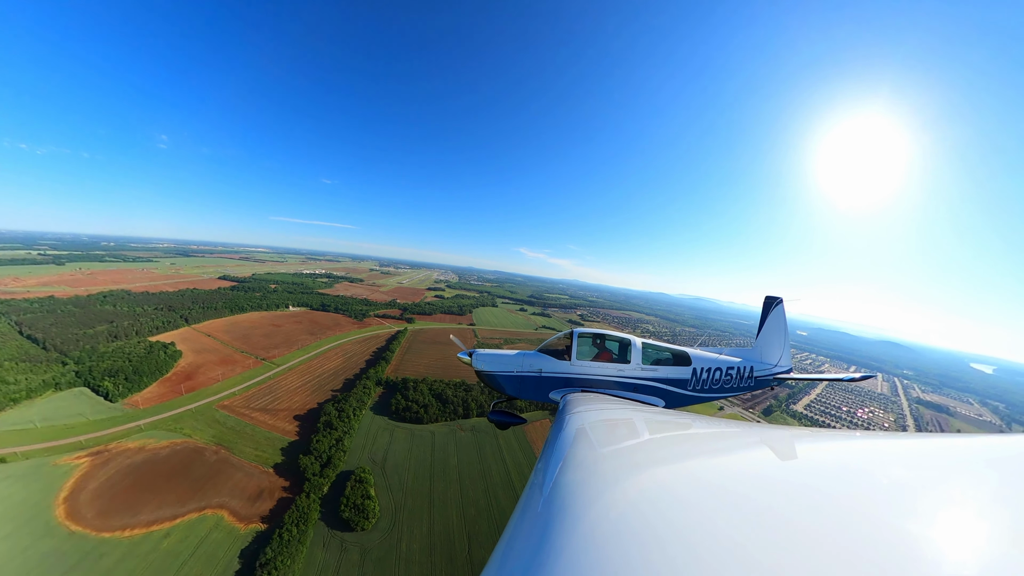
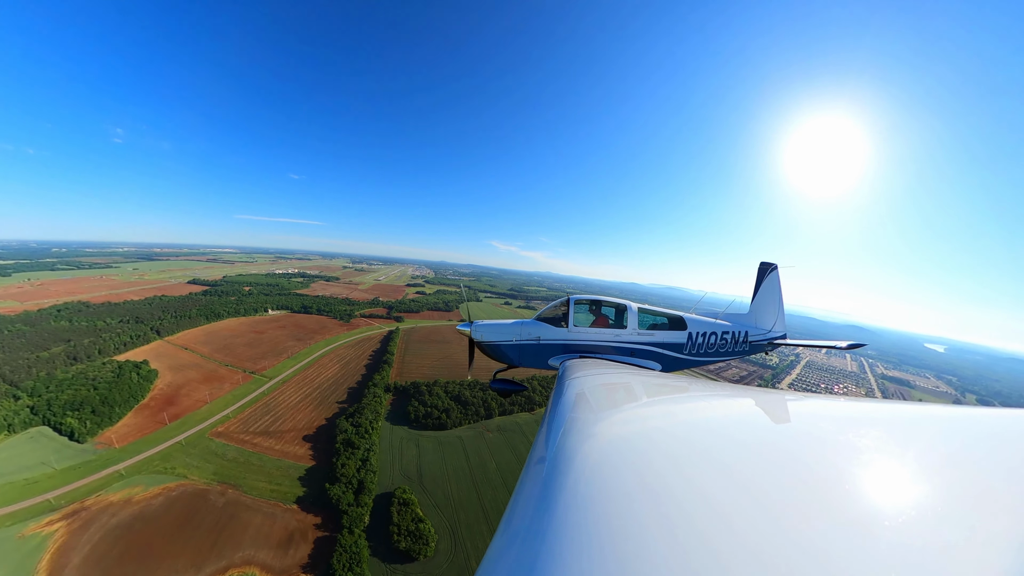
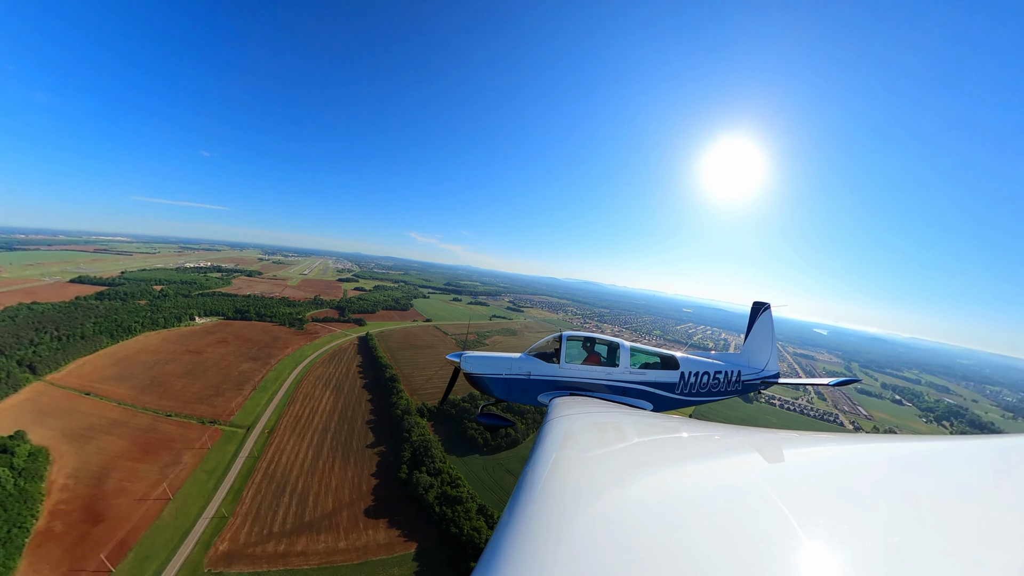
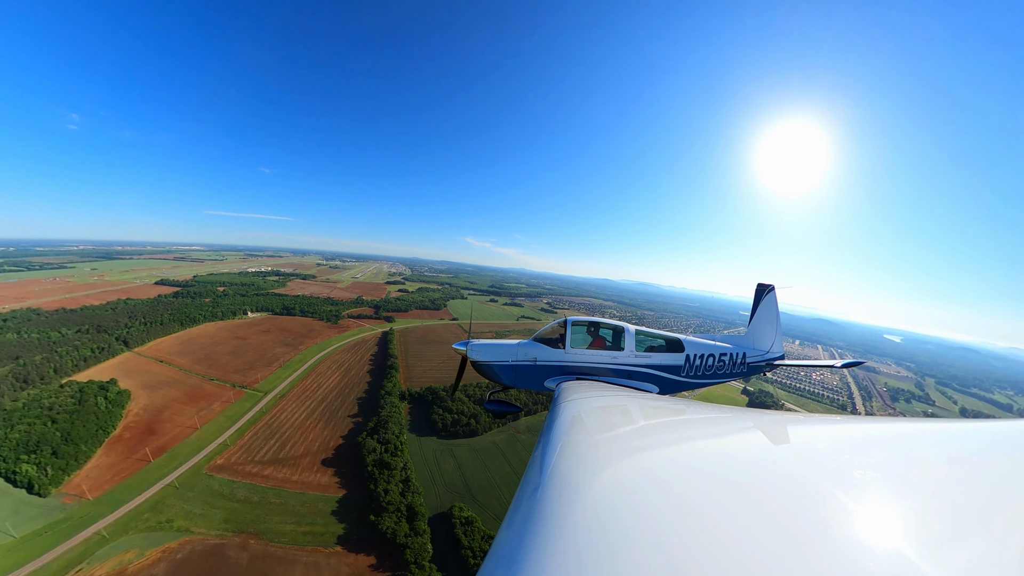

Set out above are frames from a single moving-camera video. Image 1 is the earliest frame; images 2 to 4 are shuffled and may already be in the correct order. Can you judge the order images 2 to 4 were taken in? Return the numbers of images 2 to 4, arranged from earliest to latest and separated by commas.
2, 4, 3
